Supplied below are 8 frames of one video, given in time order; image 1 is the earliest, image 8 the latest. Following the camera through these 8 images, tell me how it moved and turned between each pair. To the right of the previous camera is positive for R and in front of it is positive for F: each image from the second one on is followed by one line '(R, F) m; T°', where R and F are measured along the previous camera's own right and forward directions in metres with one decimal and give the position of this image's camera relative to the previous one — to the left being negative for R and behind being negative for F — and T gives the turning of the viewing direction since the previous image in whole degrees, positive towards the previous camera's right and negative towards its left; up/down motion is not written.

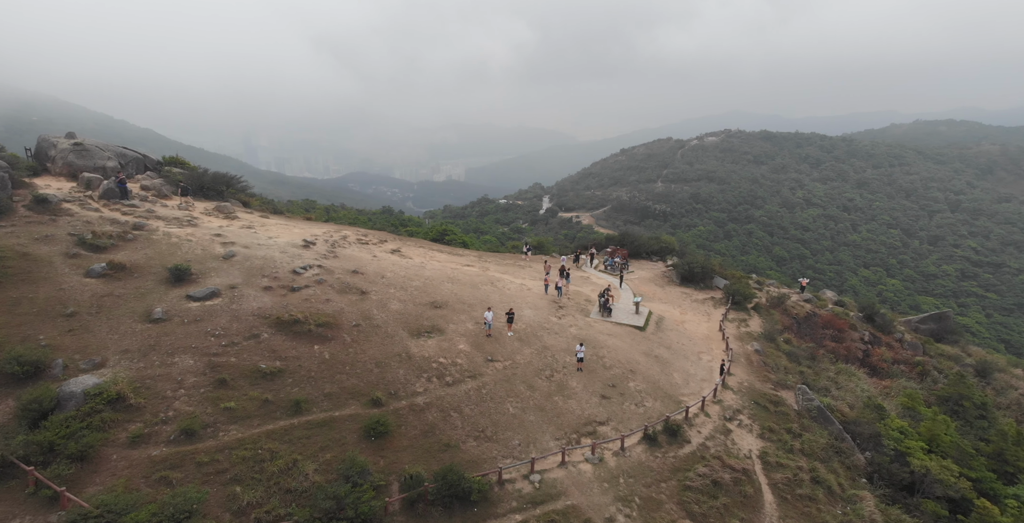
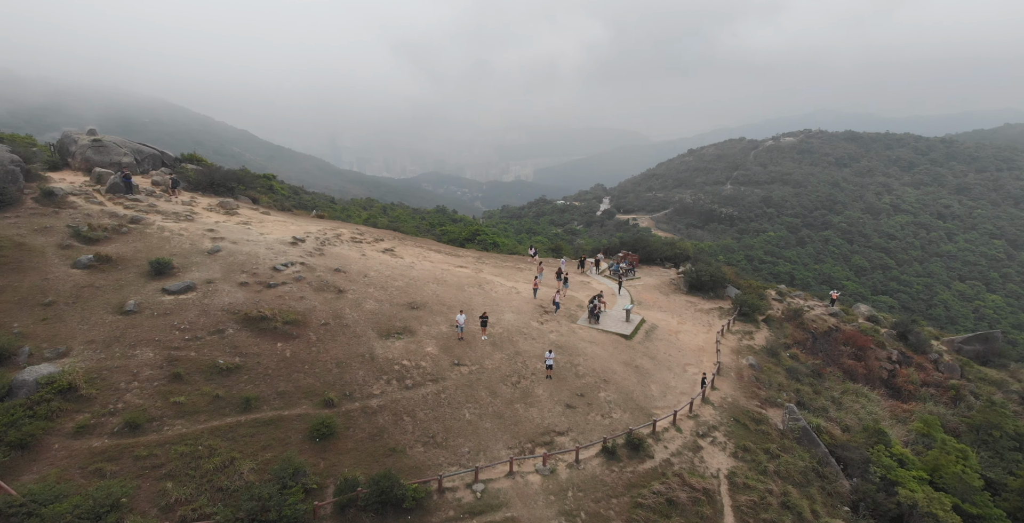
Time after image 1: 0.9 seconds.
(+1.5, +0.5) m; -2°
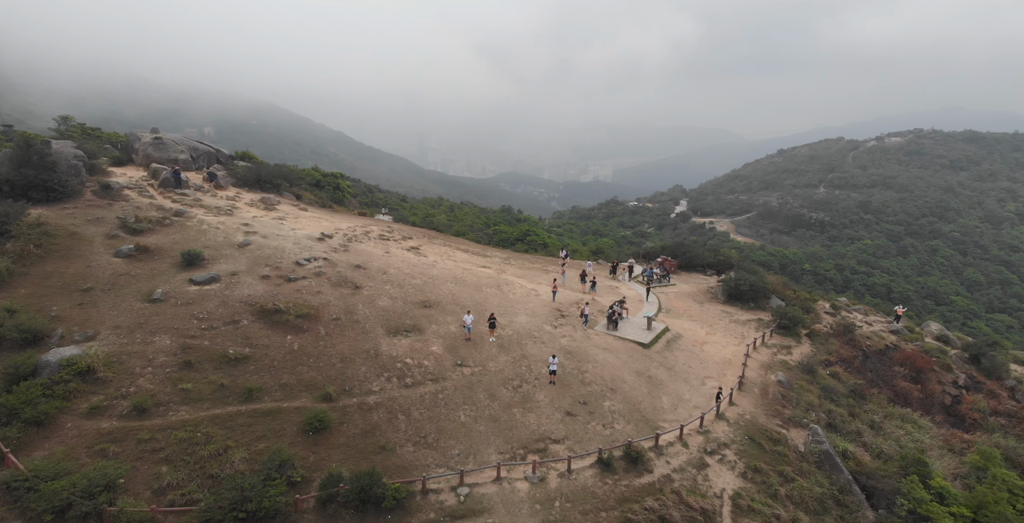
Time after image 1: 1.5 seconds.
(+1.0, +0.4) m; -5°
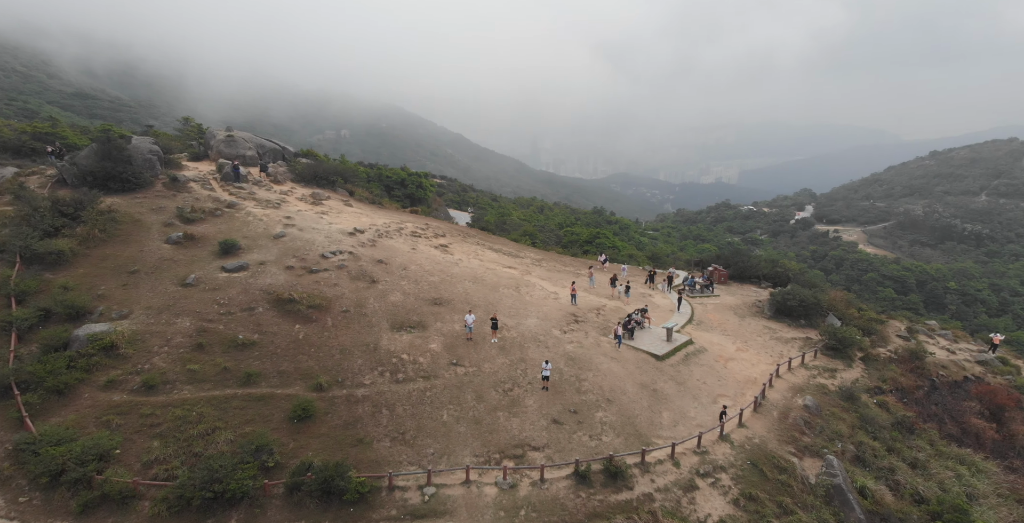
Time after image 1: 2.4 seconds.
(+1.6, +0.3) m; -7°
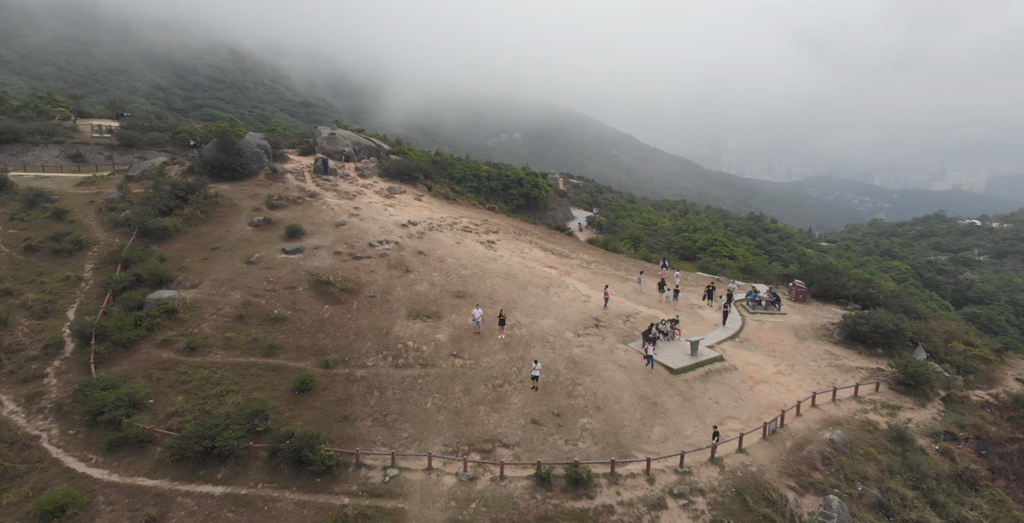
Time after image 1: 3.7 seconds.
(+2.6, +0.1) m; -11°
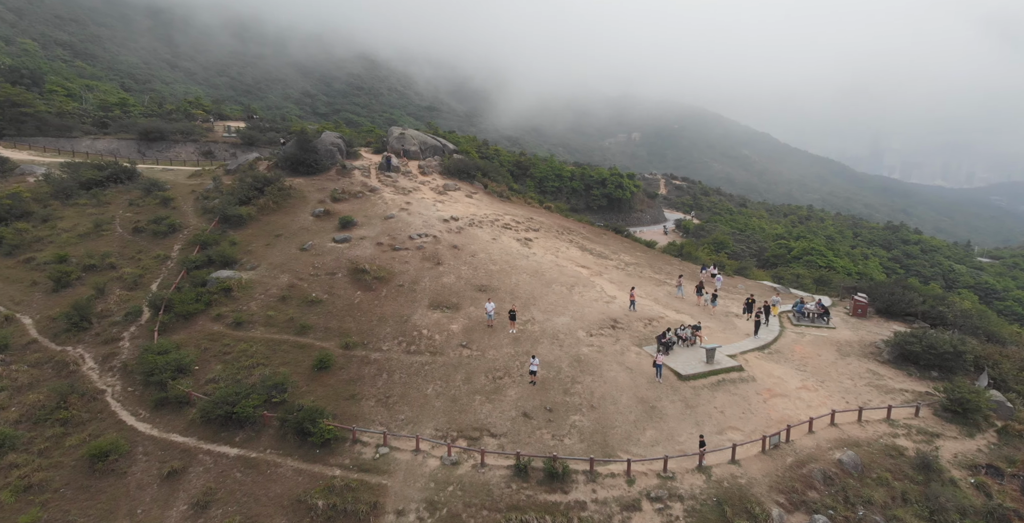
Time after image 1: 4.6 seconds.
(+1.9, -0.4) m; -8°
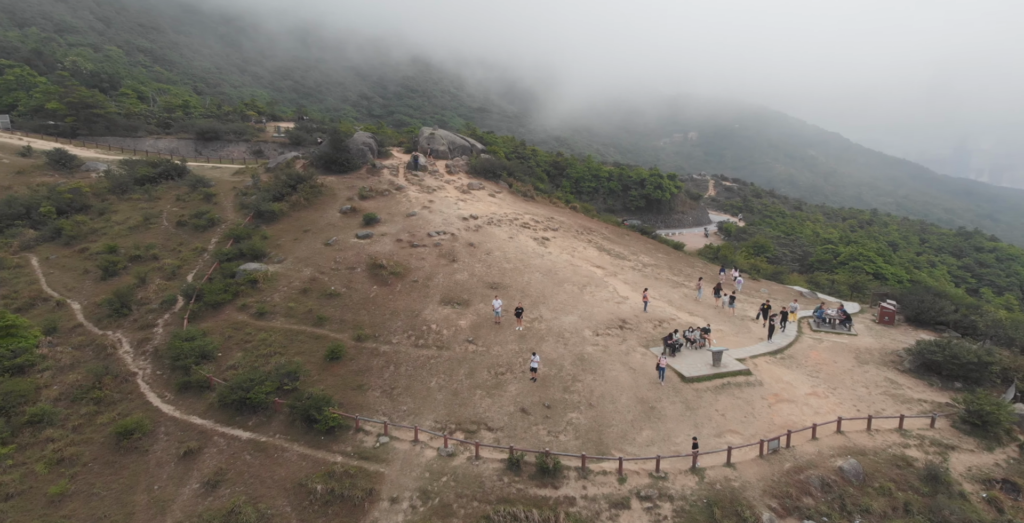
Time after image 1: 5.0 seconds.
(+0.8, -0.3) m; -4°
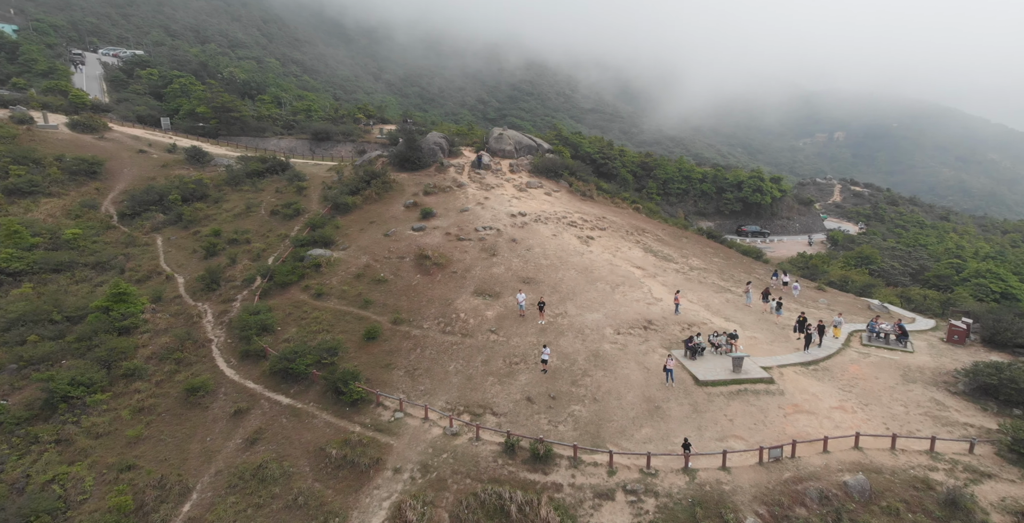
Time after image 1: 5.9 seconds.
(+1.9, -0.9) m; -9°
